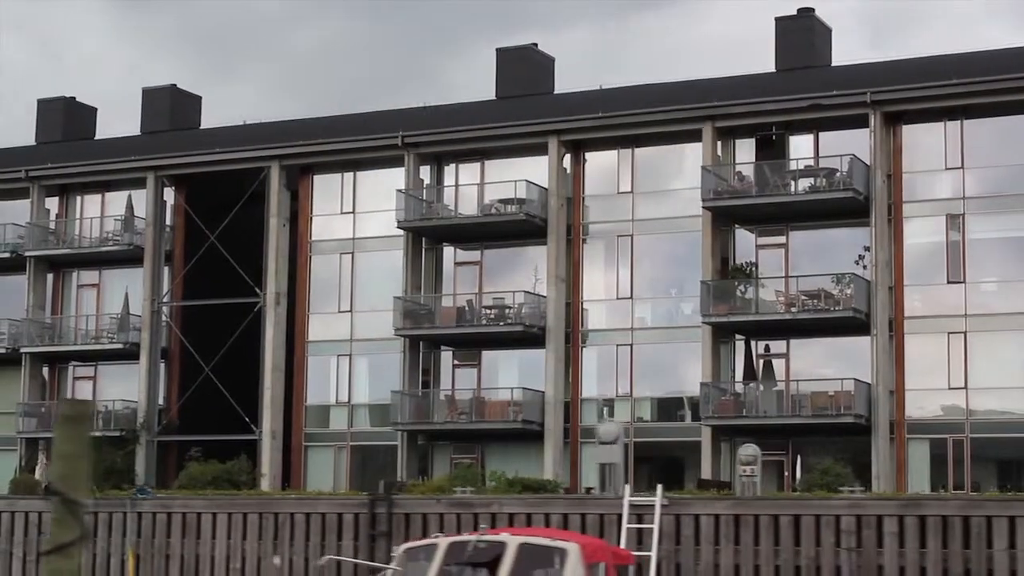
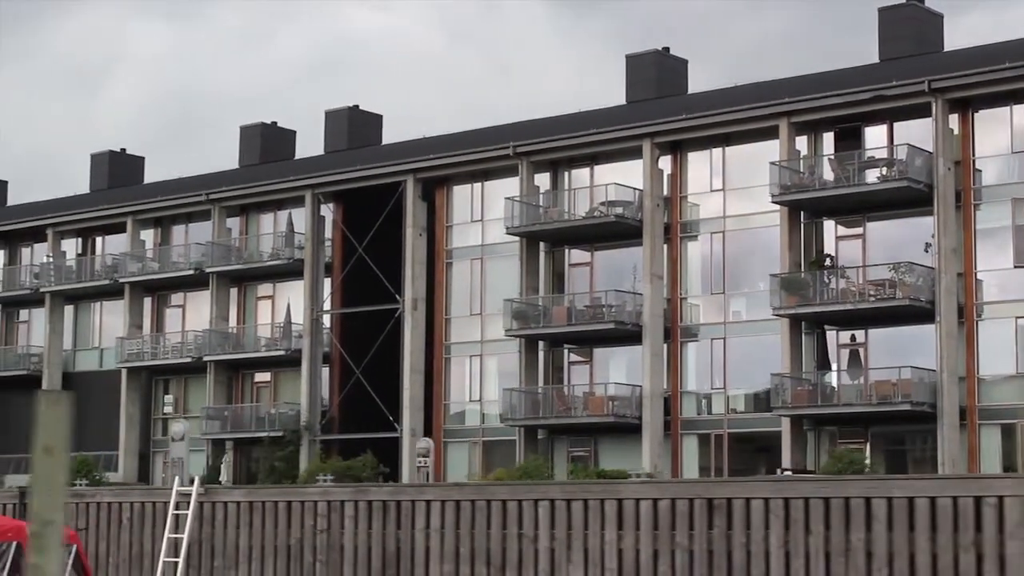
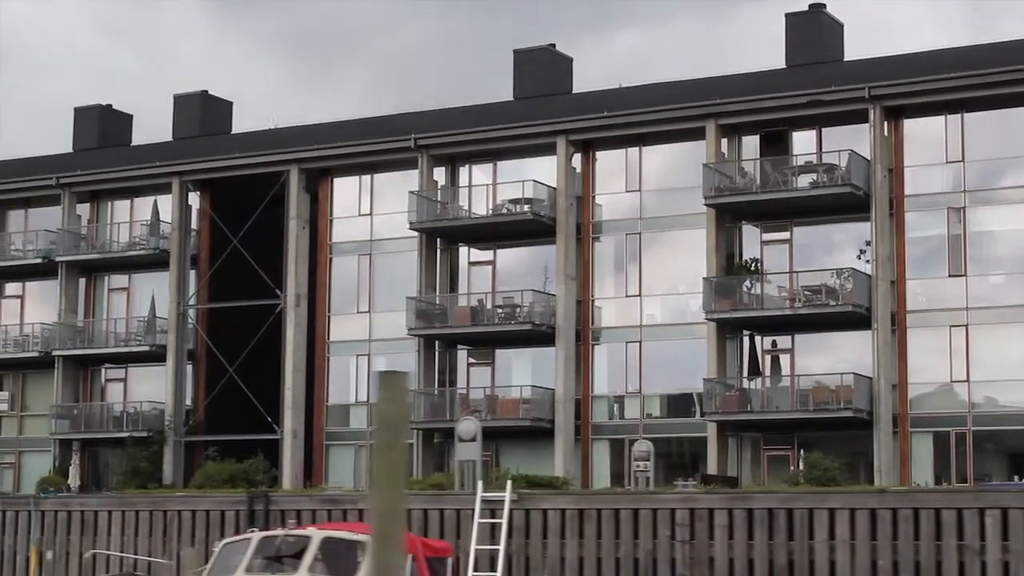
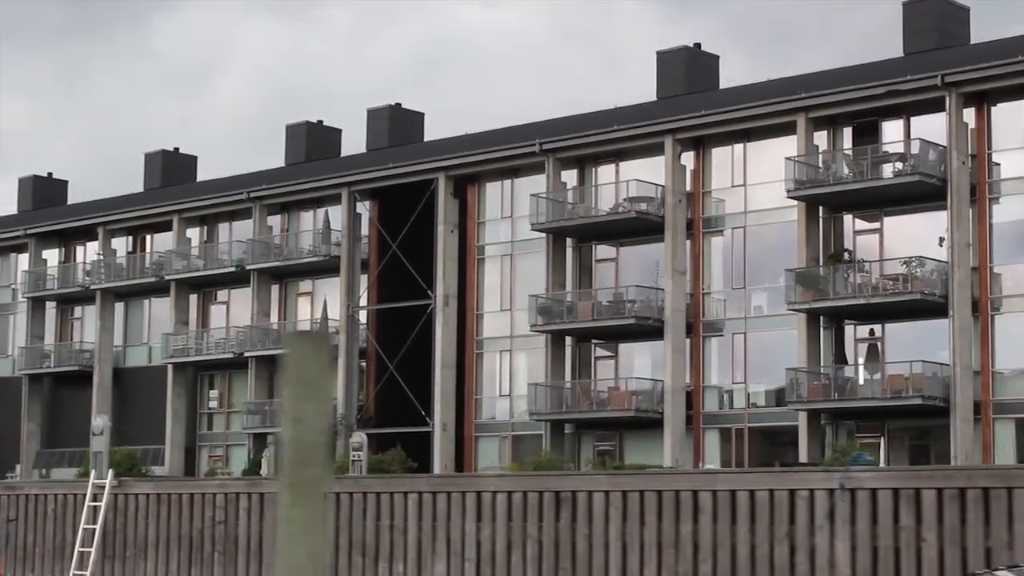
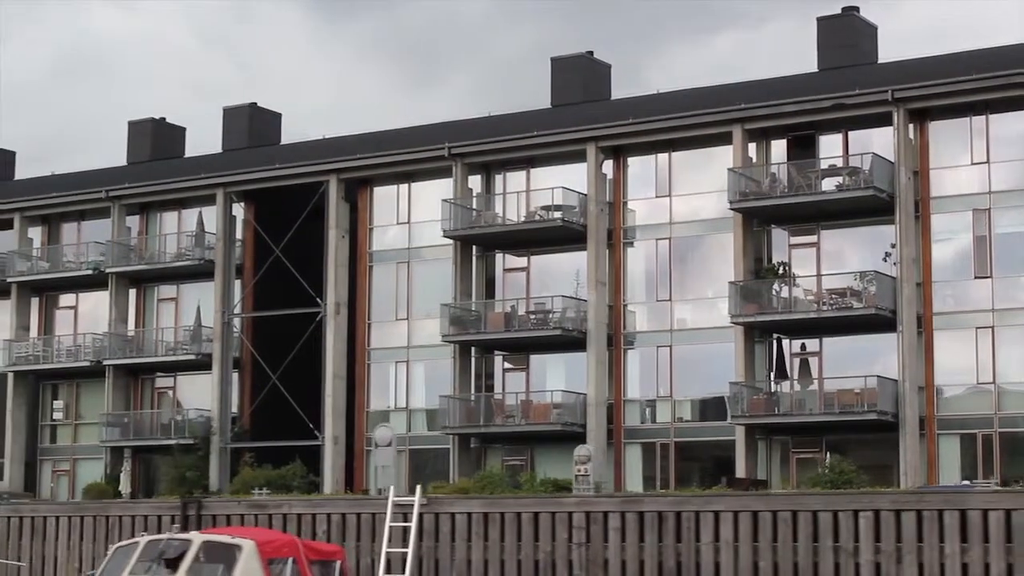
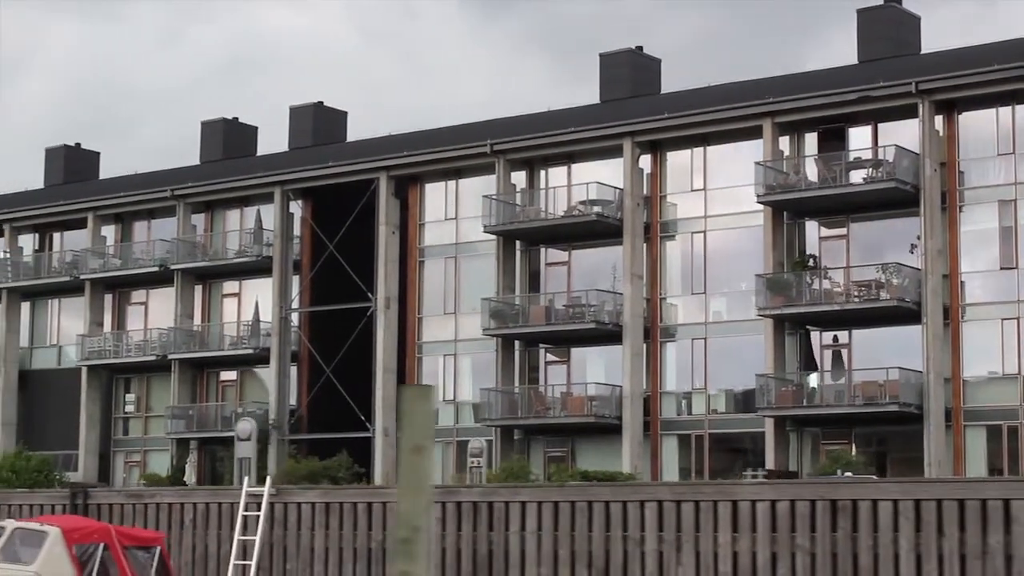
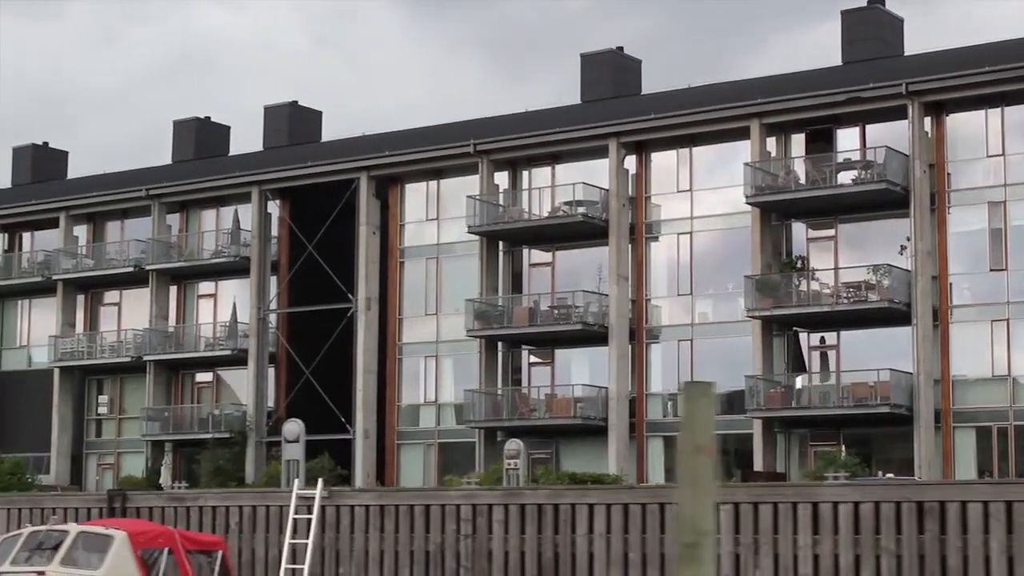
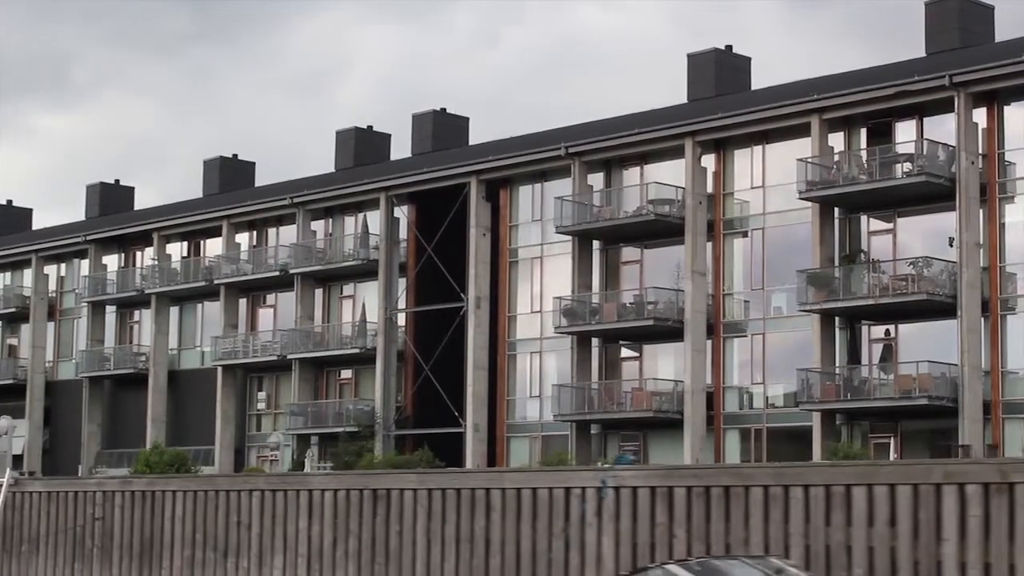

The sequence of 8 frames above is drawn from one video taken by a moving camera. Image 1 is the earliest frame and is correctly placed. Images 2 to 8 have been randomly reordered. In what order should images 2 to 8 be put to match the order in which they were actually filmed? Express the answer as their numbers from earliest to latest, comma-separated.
3, 5, 7, 6, 2, 4, 8
